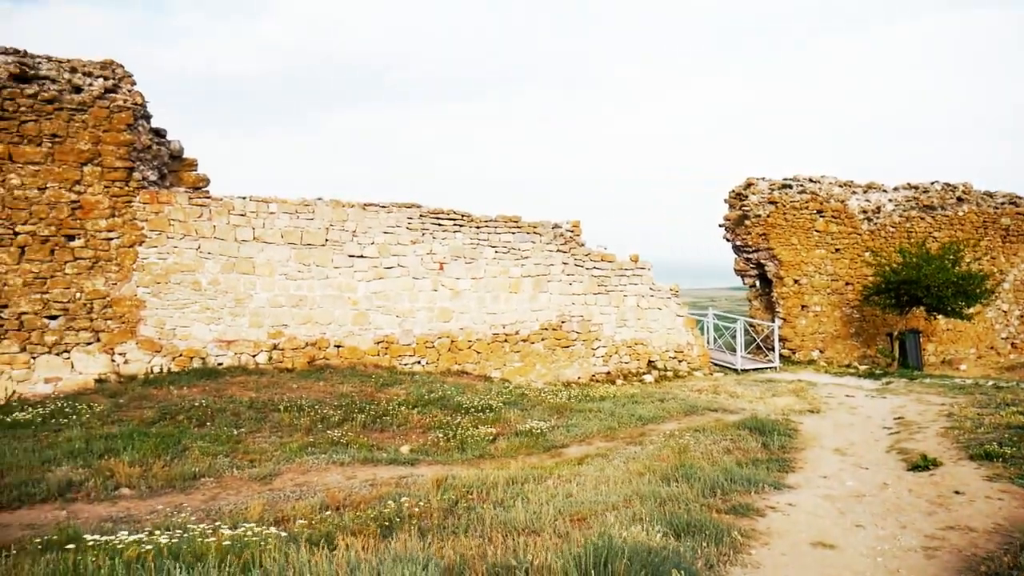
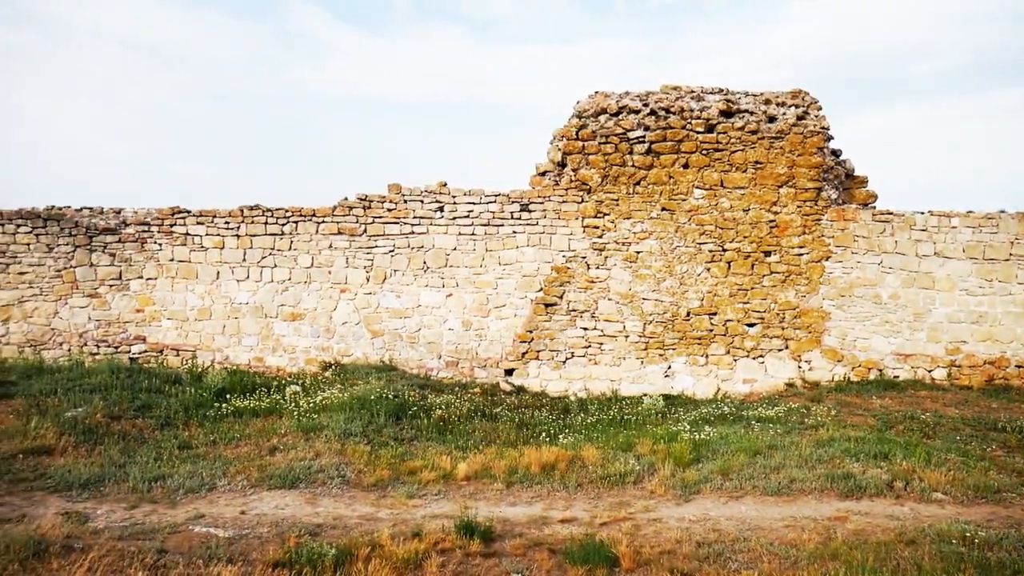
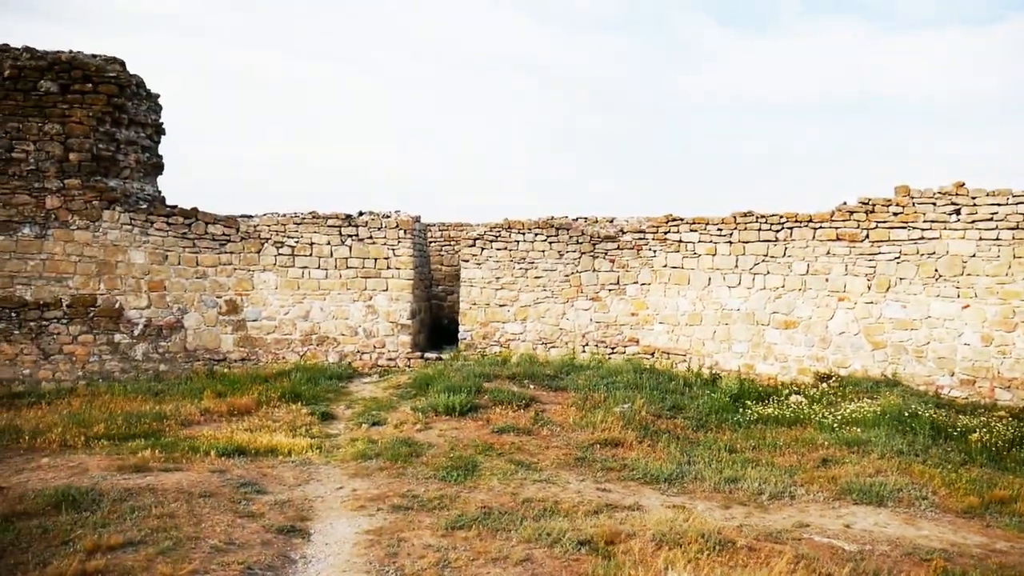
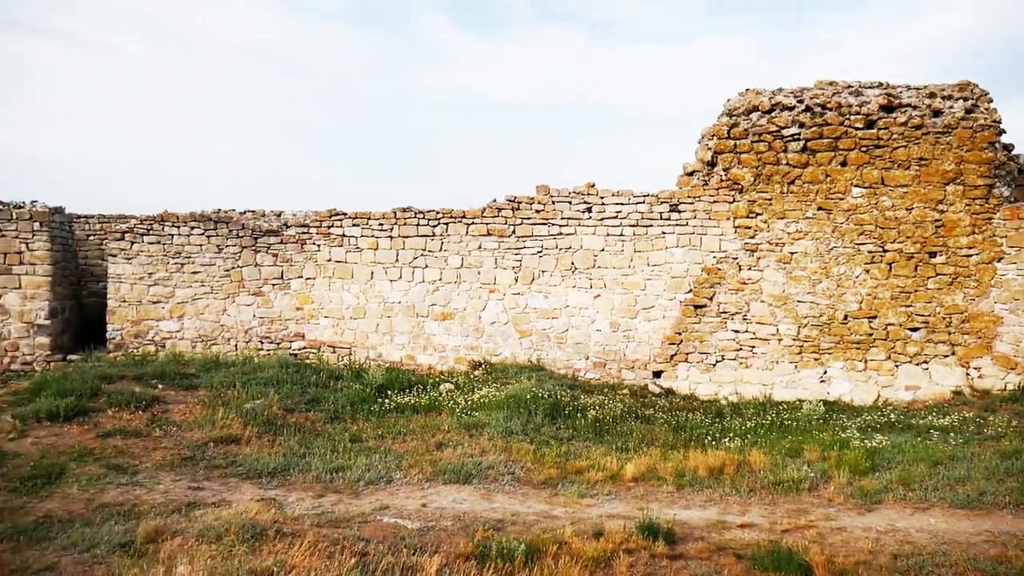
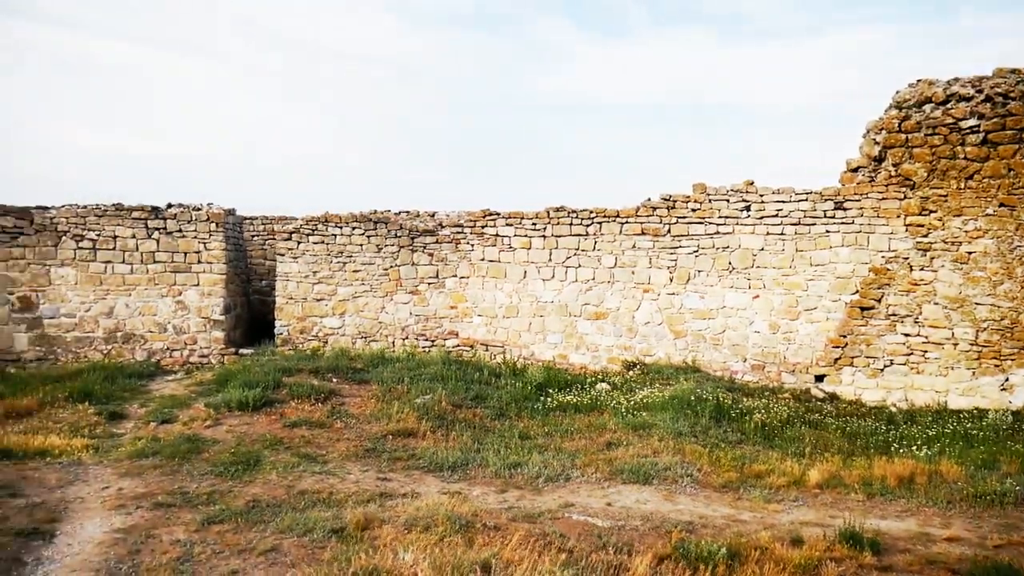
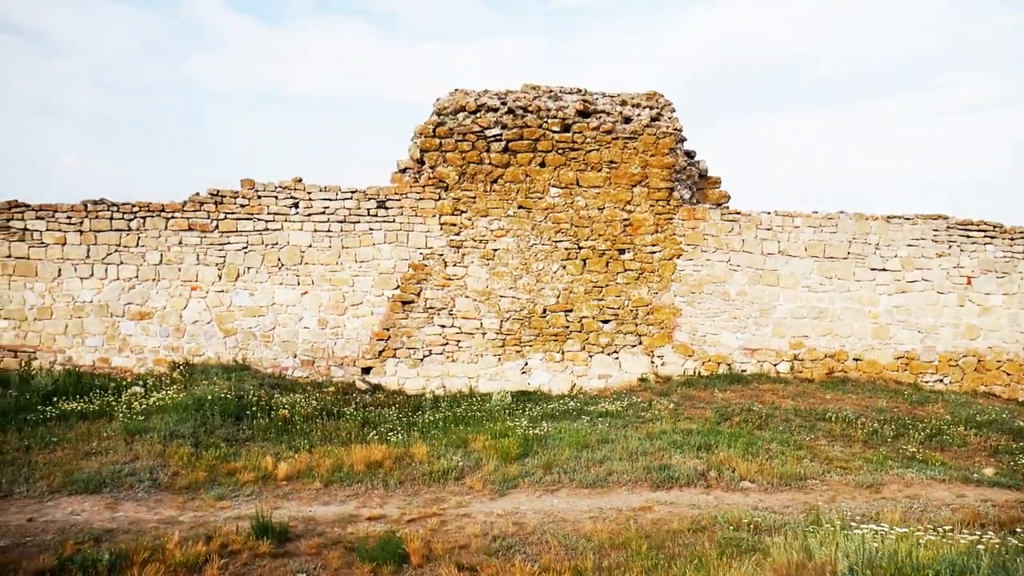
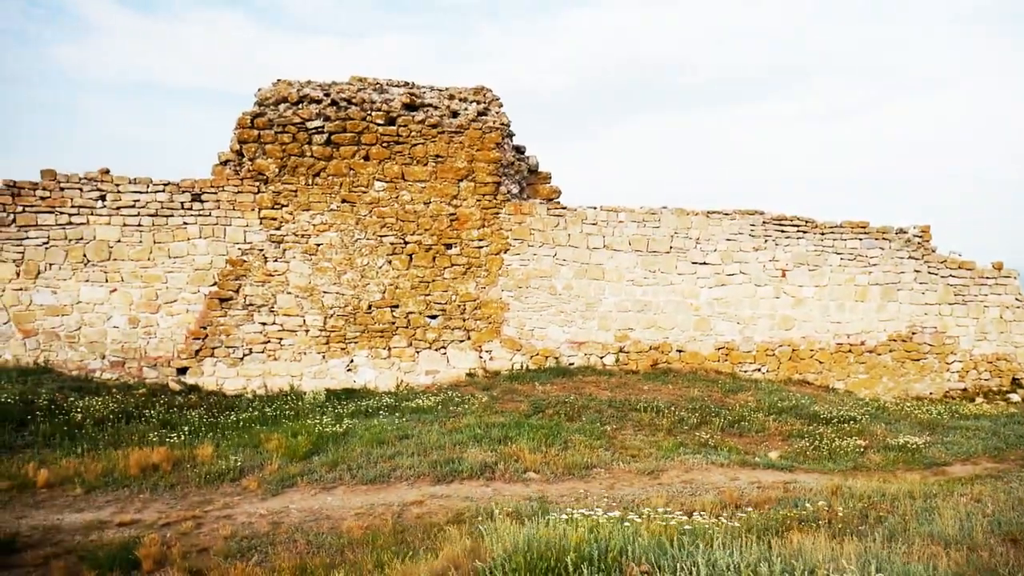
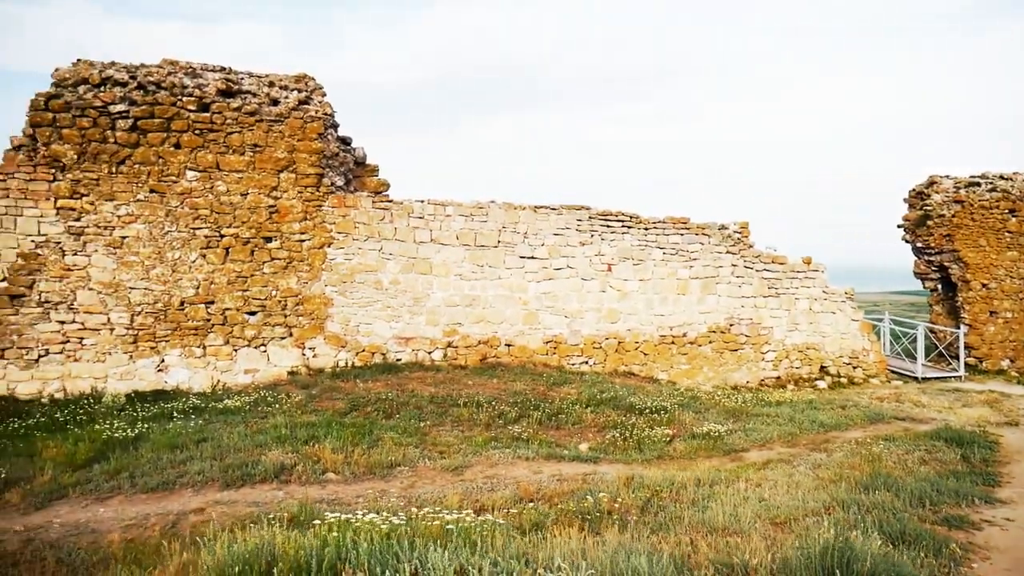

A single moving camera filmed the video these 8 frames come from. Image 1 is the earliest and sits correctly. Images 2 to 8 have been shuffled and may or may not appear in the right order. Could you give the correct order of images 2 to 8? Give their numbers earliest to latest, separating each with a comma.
8, 7, 6, 2, 4, 5, 3
